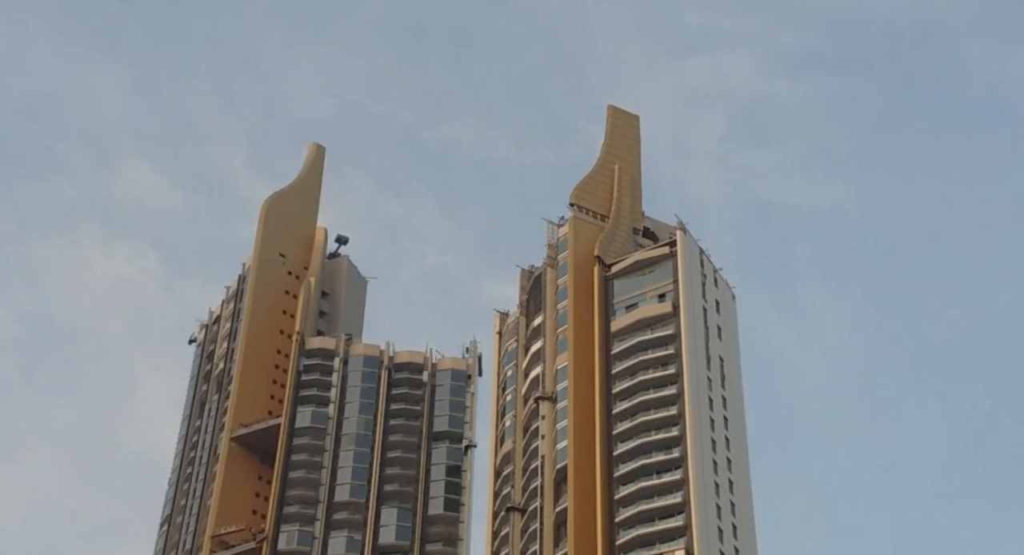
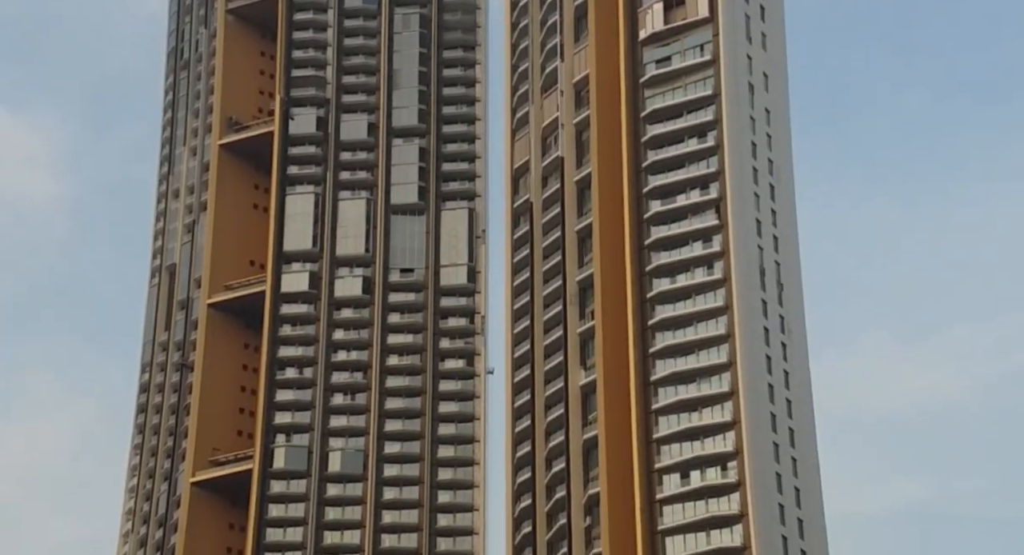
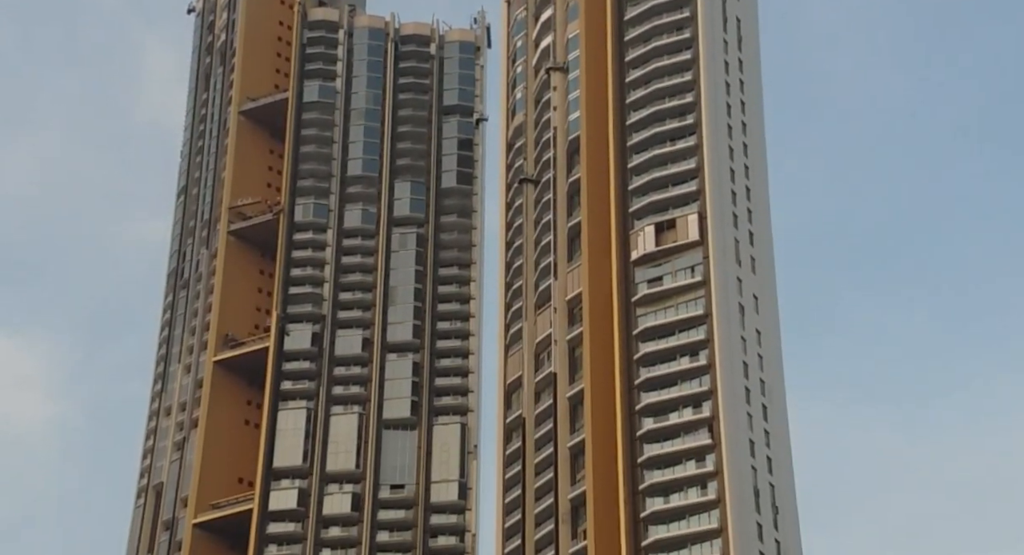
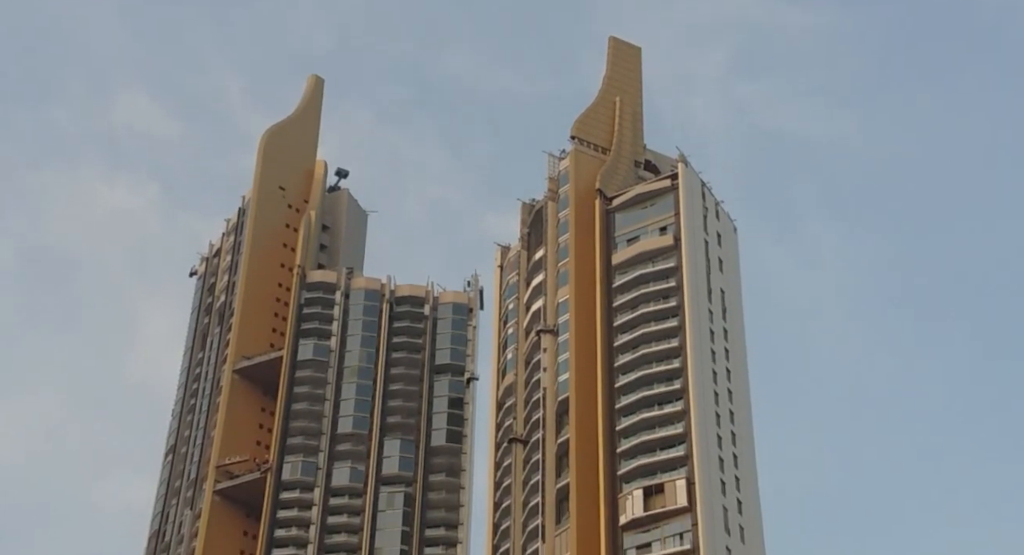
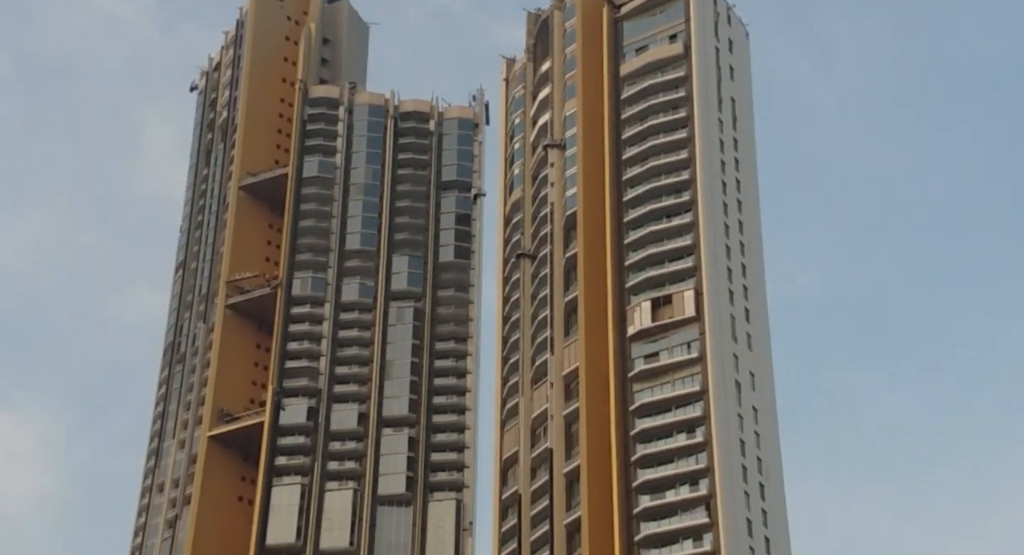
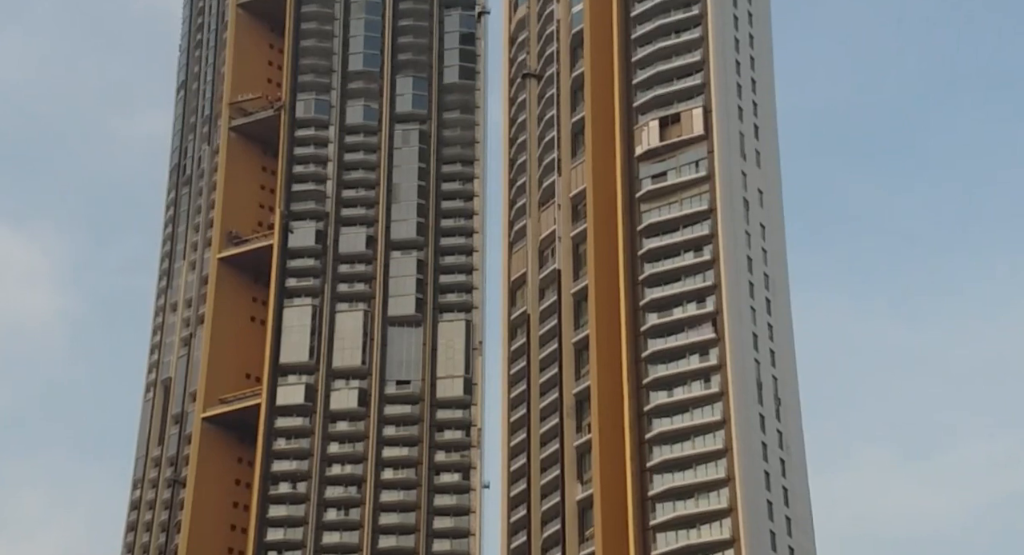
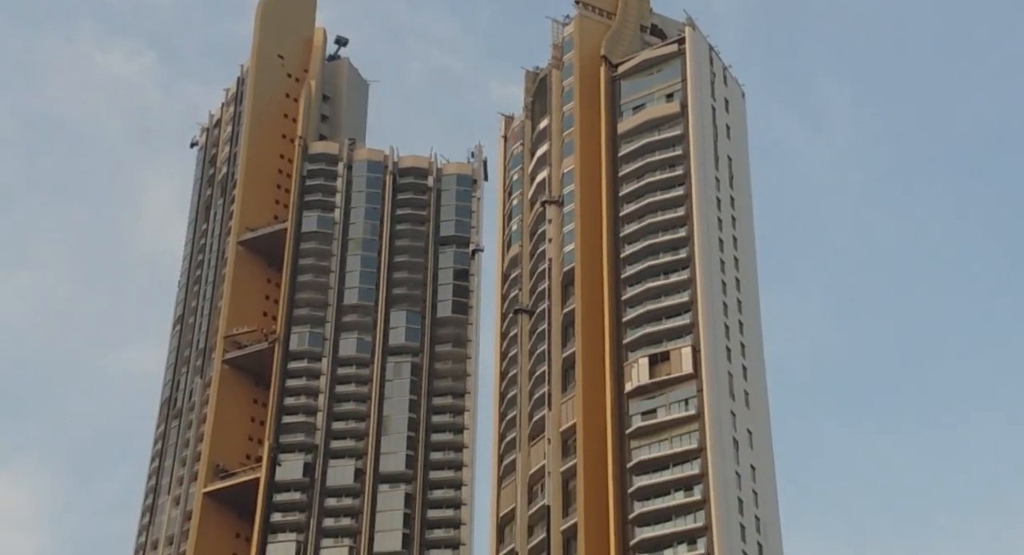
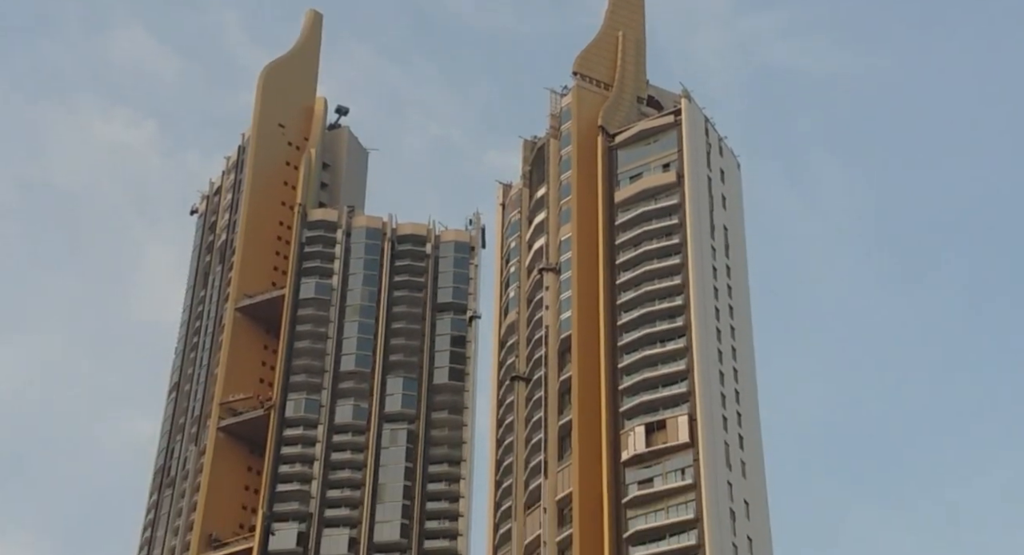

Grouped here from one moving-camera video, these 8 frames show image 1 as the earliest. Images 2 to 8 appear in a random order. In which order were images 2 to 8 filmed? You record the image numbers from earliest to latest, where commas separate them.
4, 8, 7, 5, 3, 6, 2
